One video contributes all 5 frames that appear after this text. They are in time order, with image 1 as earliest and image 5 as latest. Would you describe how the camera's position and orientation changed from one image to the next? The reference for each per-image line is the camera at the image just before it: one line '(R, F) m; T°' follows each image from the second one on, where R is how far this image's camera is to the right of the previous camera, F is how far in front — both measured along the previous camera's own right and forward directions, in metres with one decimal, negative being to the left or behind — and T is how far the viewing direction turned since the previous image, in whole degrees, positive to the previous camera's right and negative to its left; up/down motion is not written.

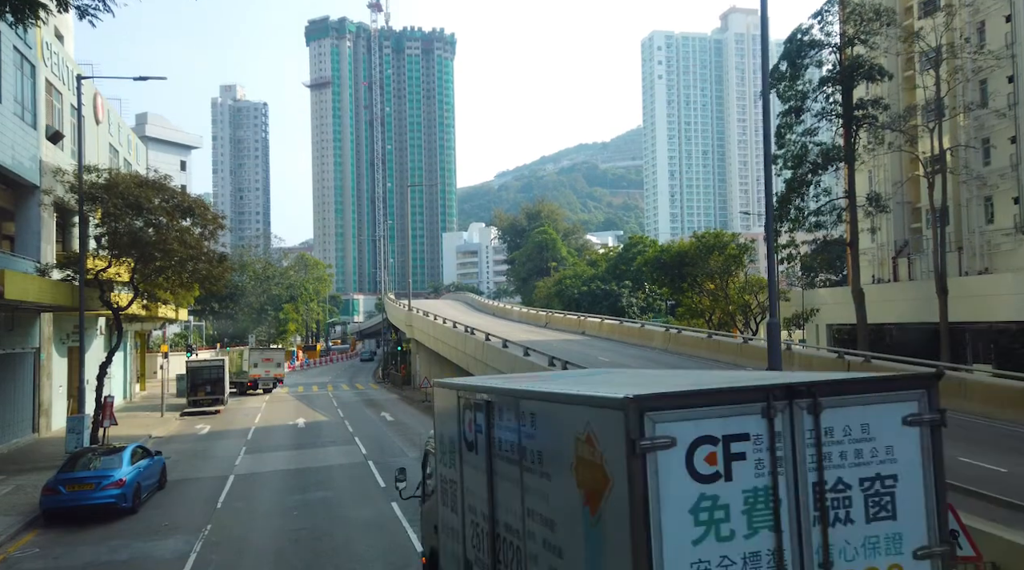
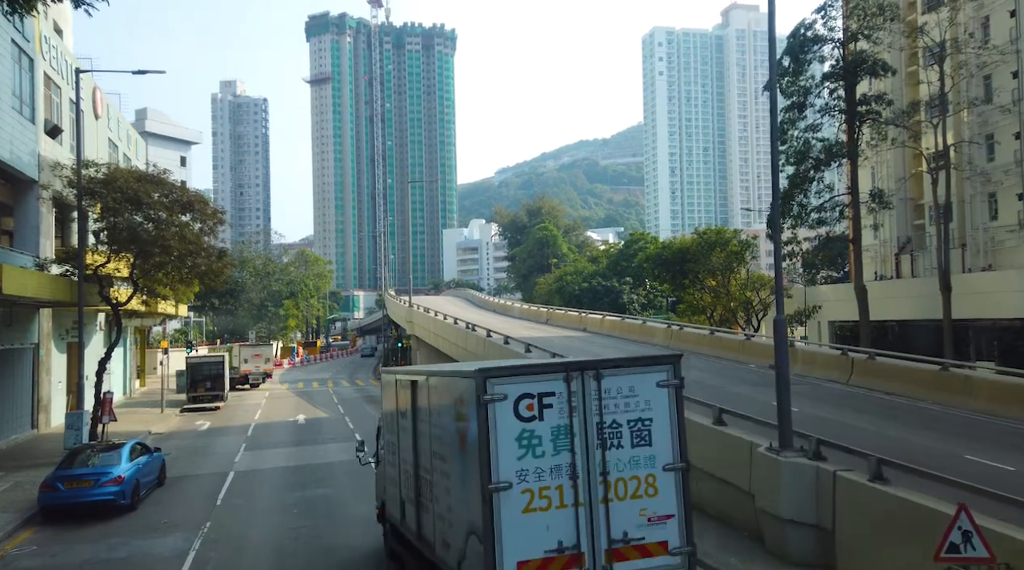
(0.0, +0.1) m; 0°
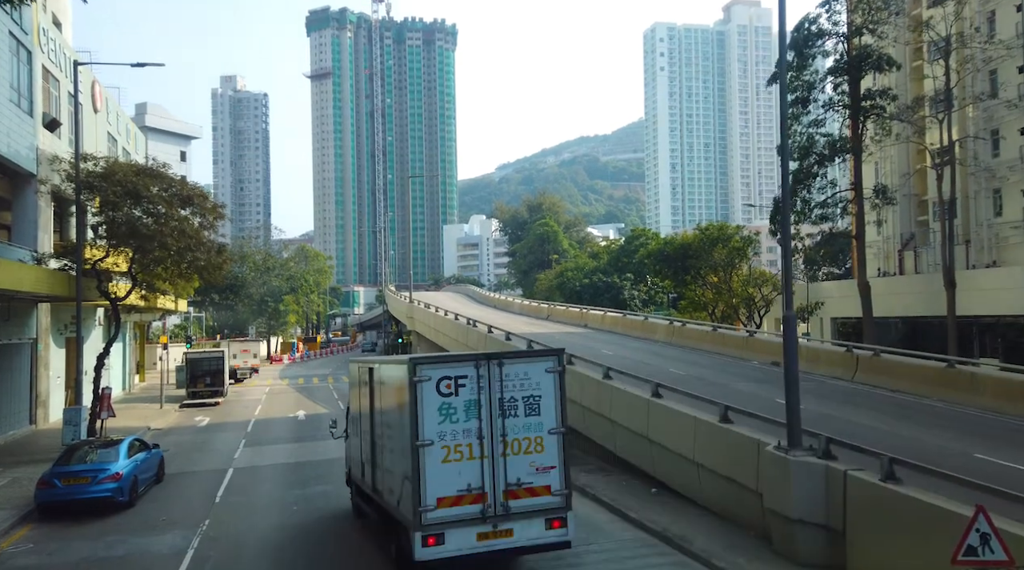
(0.0, +0.2) m; 0°
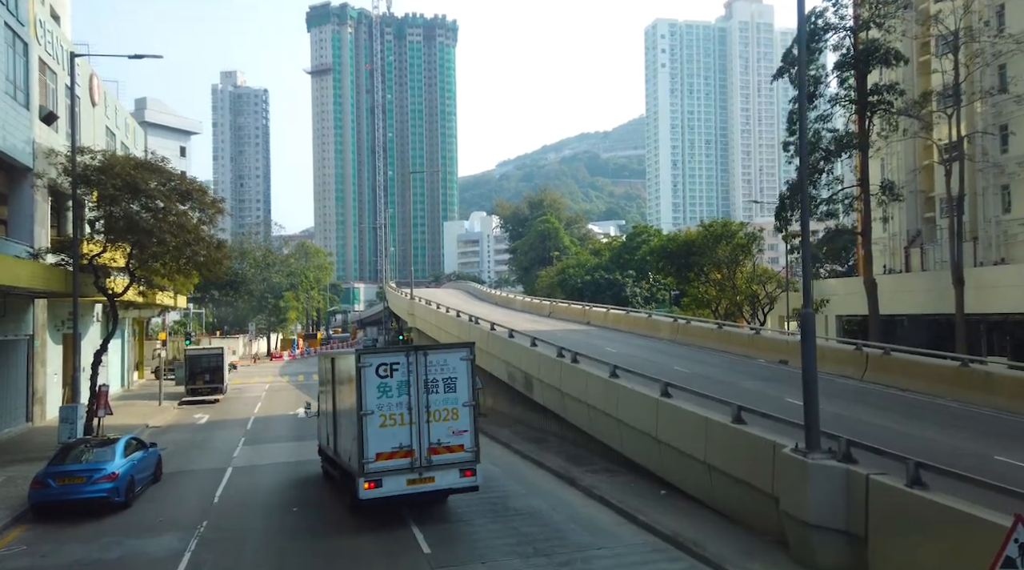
(-0.1, +0.3) m; 0°
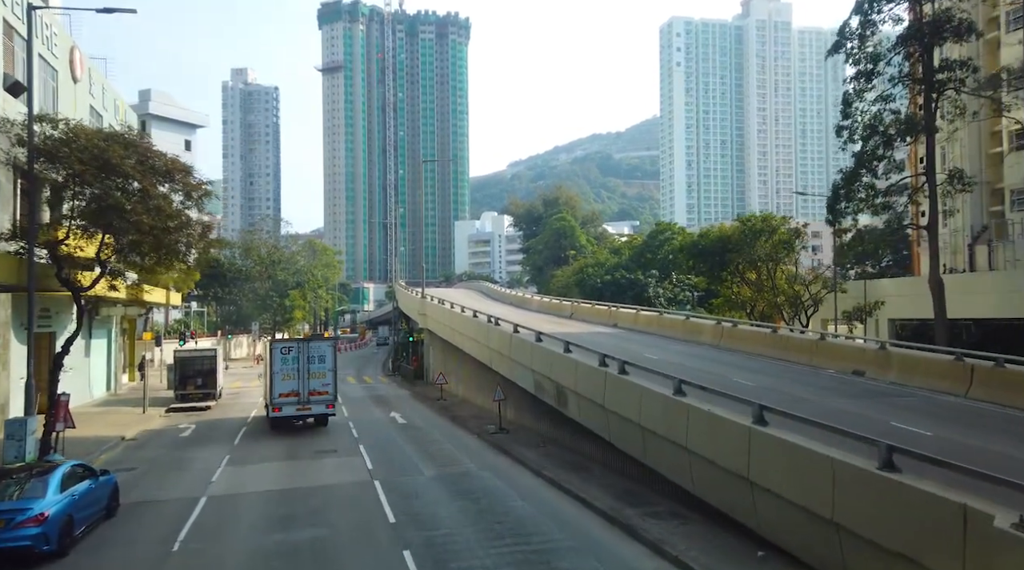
(-0.5, +3.2) m; -1°
